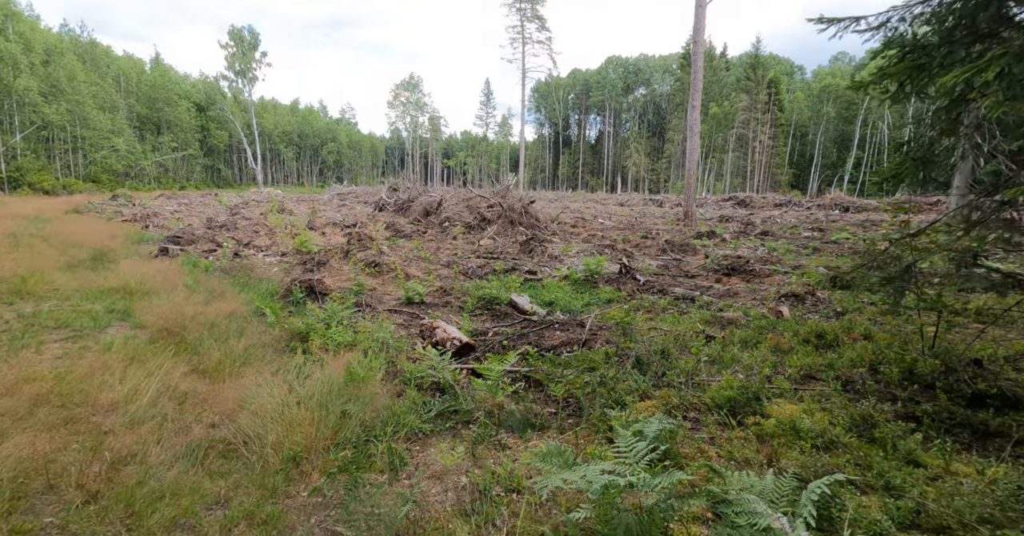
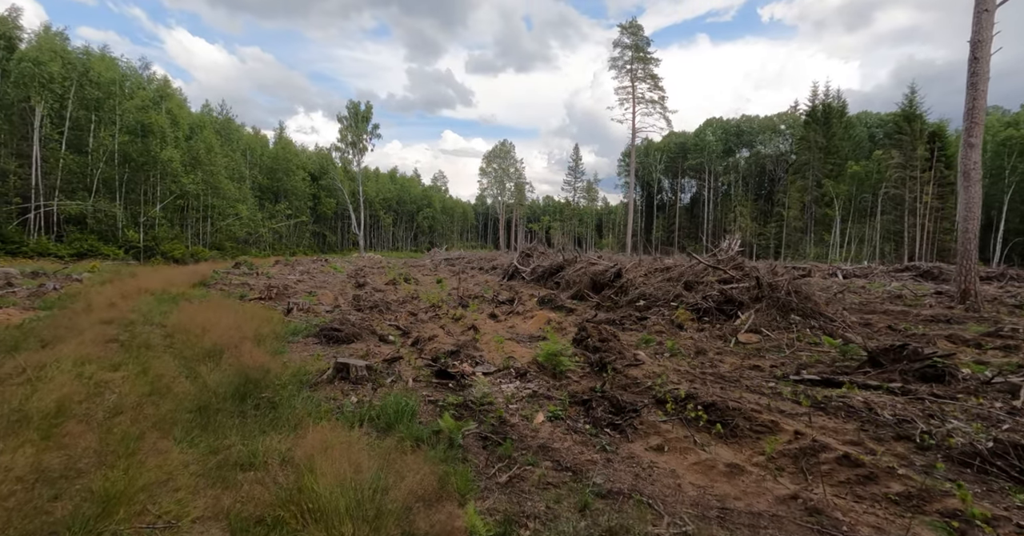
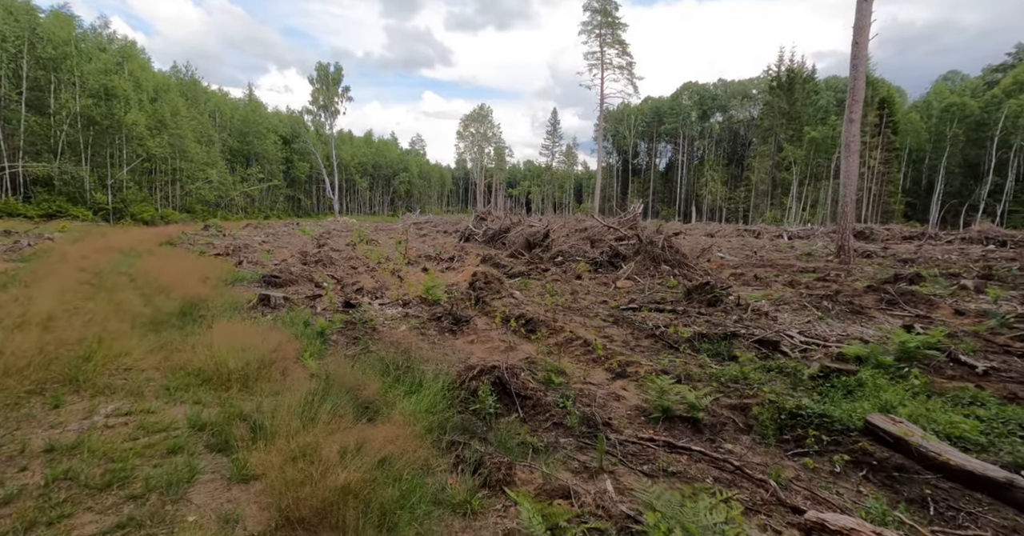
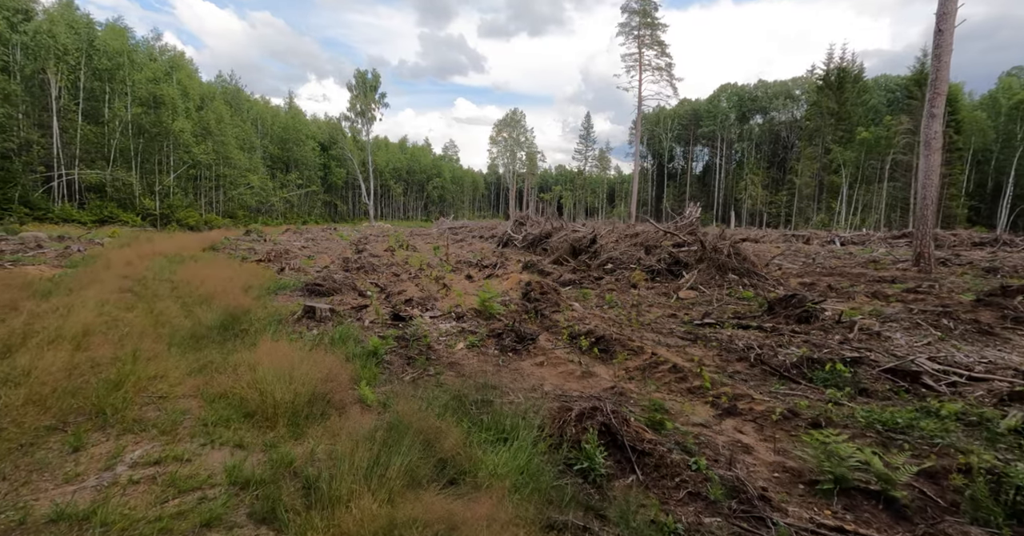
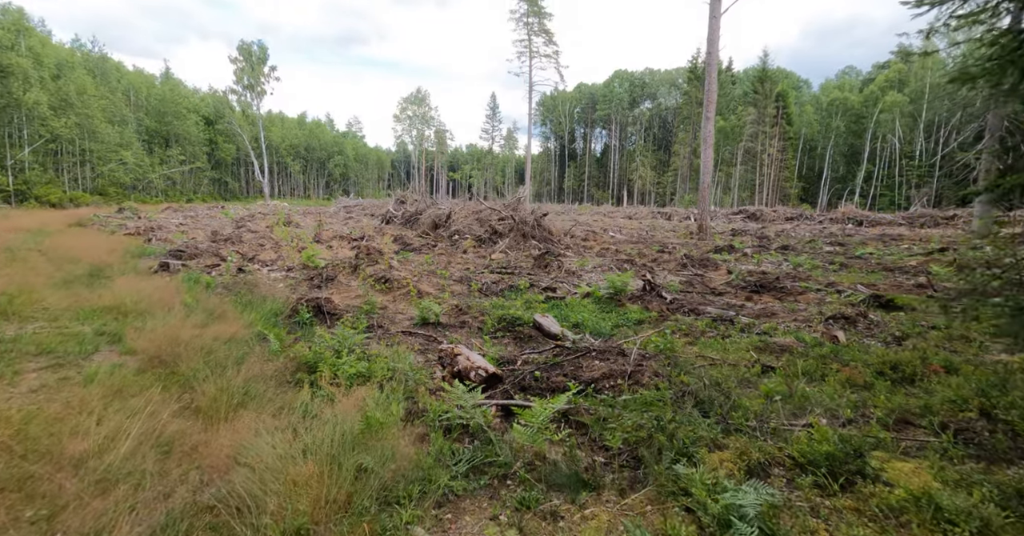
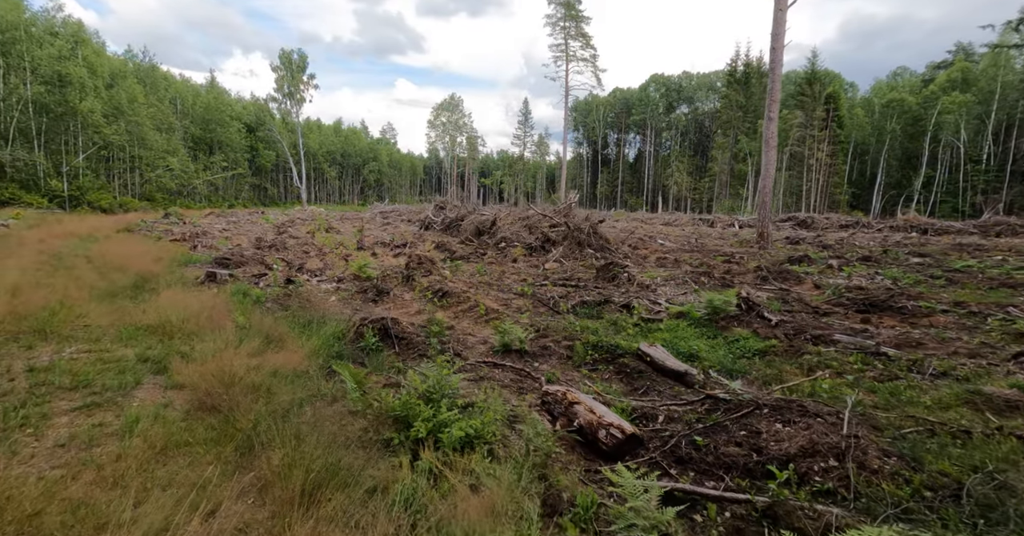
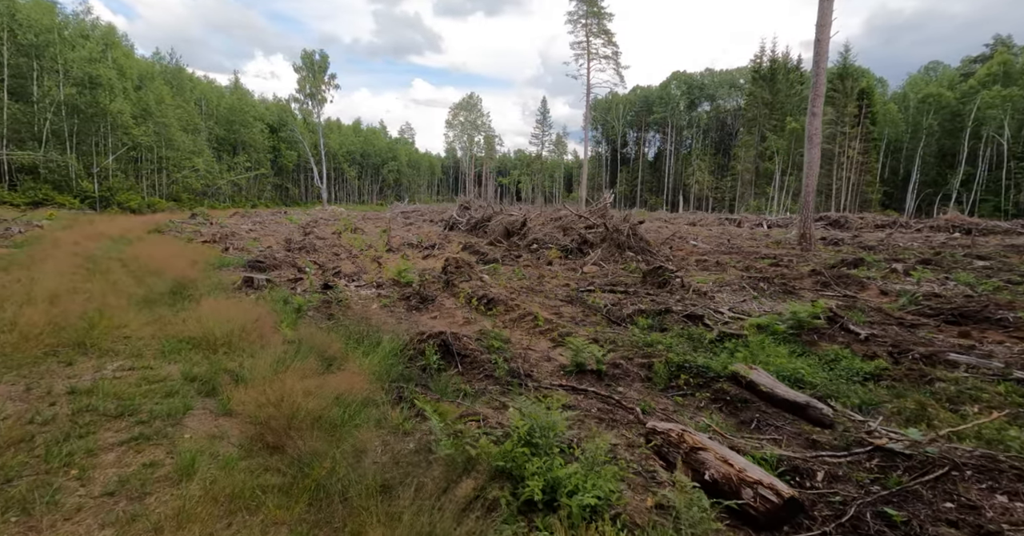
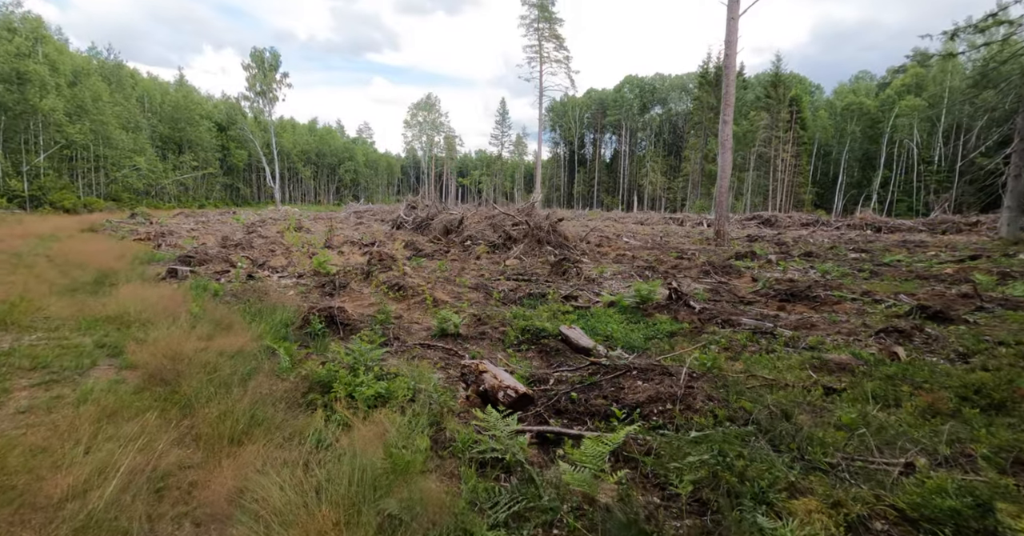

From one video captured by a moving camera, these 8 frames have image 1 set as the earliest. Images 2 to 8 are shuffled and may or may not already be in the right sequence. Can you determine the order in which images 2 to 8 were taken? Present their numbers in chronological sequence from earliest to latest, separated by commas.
5, 8, 6, 7, 3, 4, 2
